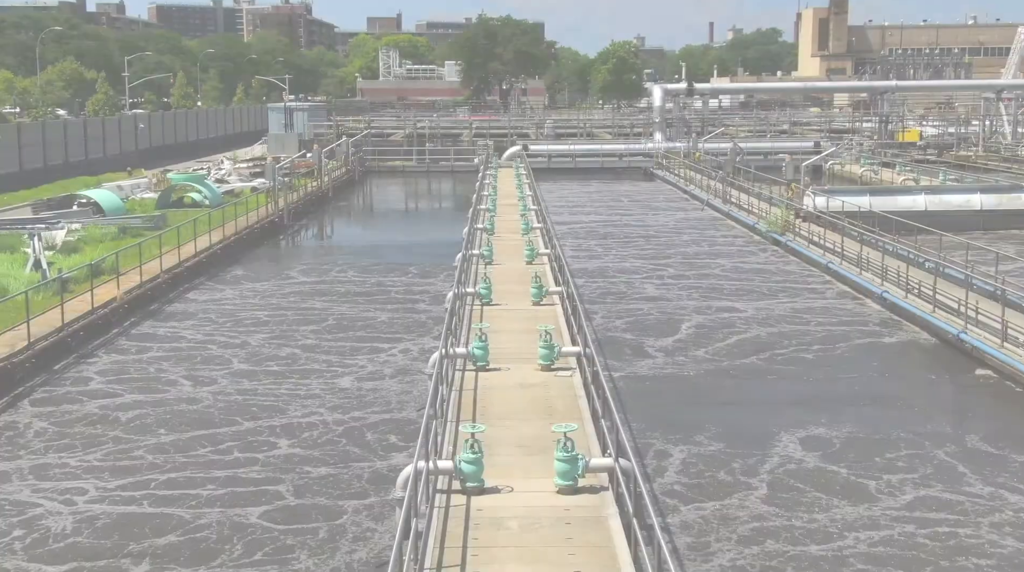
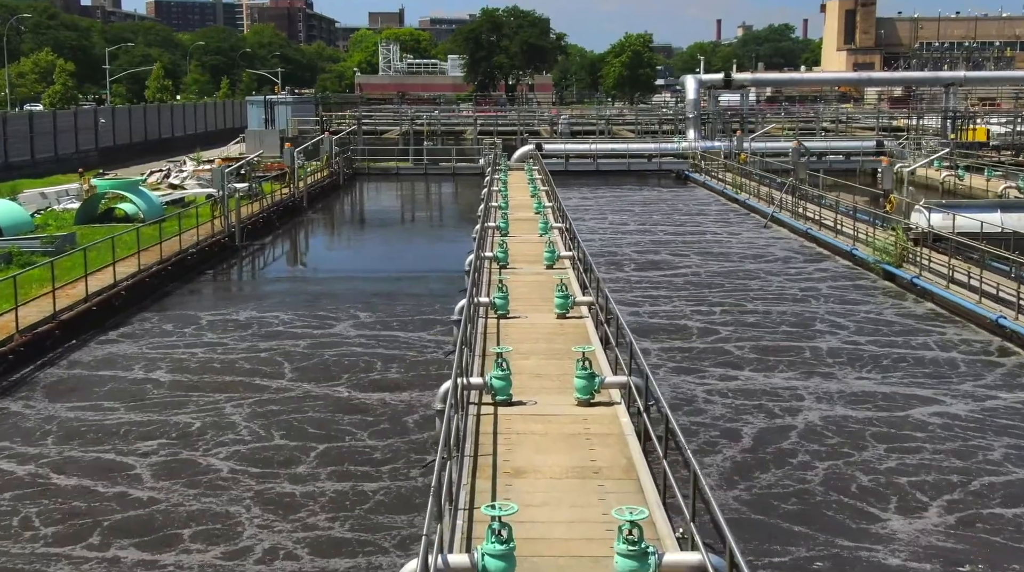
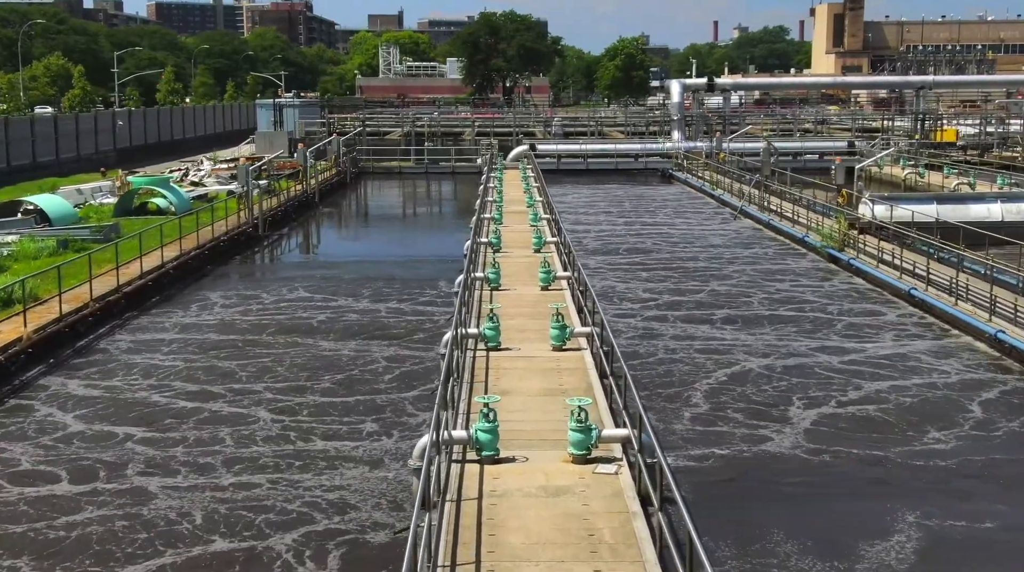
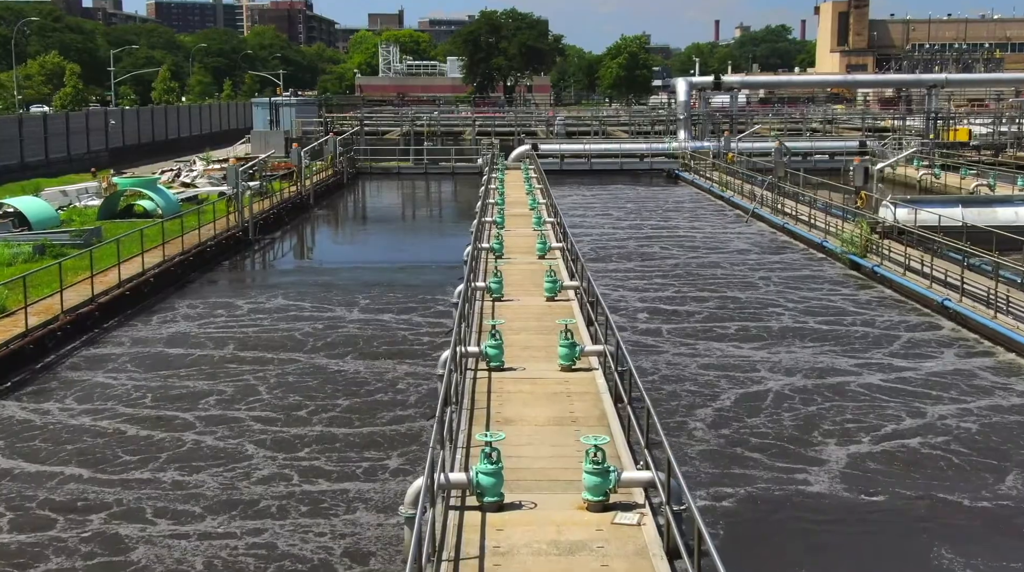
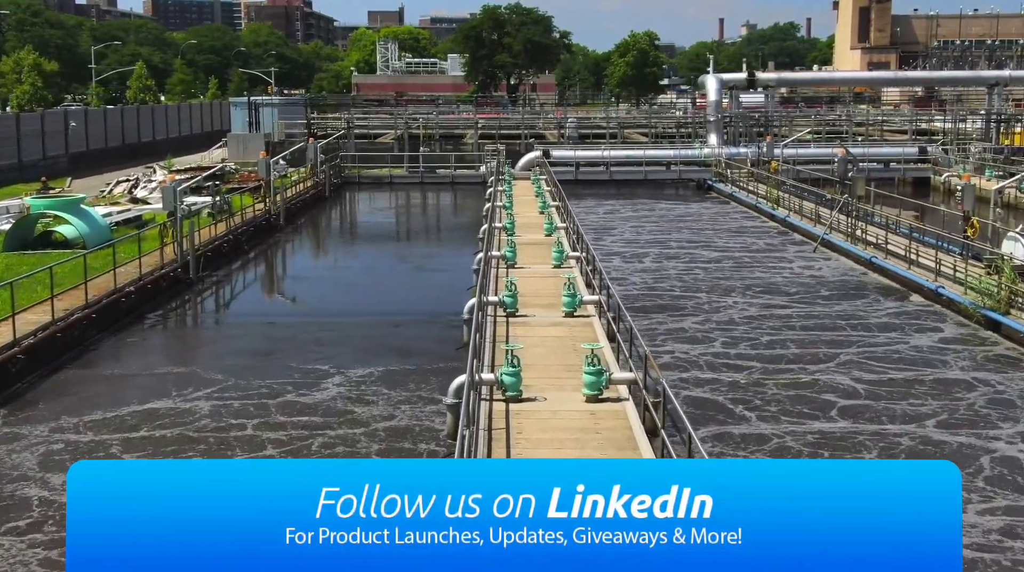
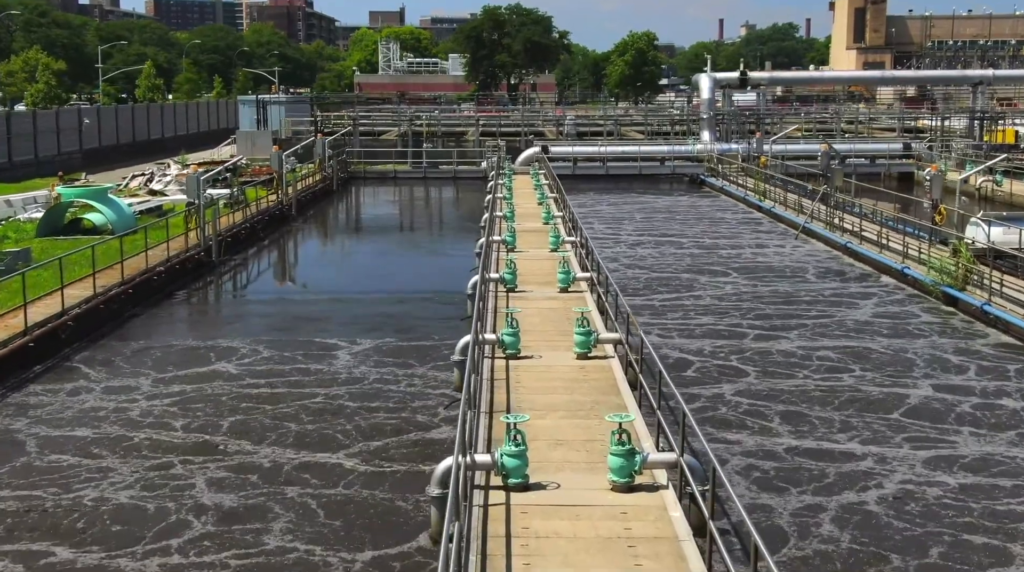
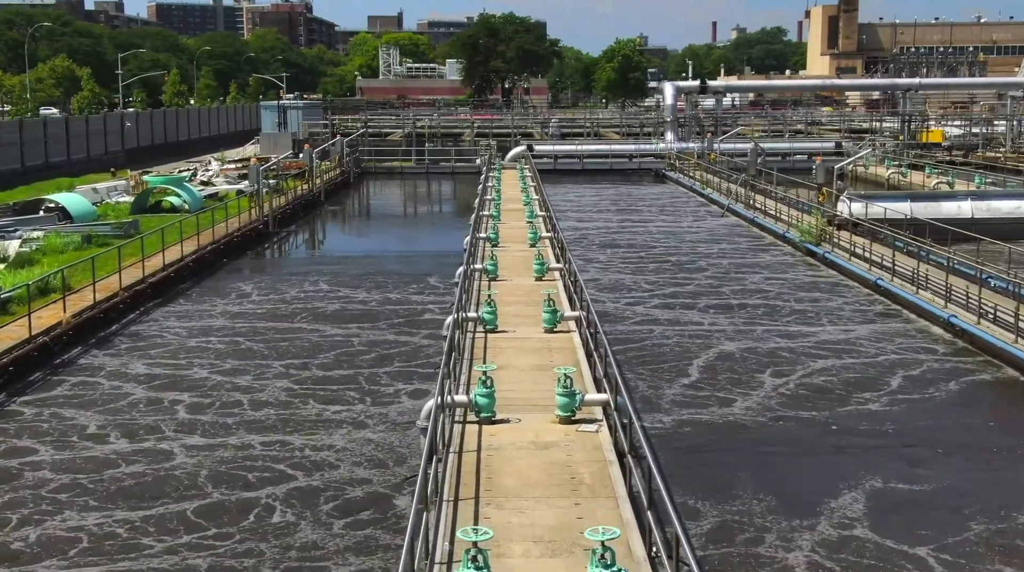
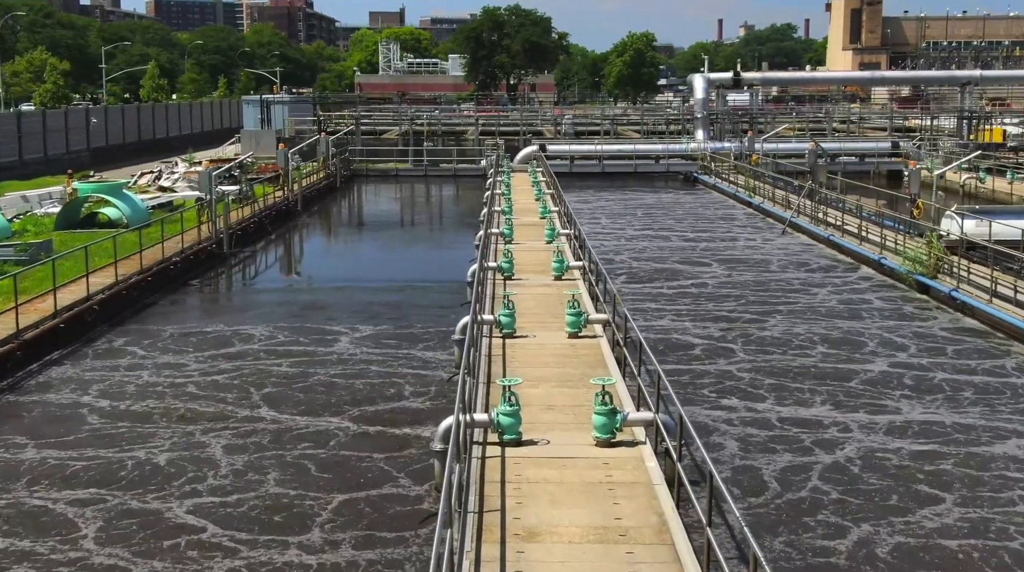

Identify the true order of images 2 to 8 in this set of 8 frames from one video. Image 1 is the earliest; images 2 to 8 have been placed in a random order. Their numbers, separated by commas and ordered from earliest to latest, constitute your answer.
7, 3, 4, 2, 8, 6, 5
